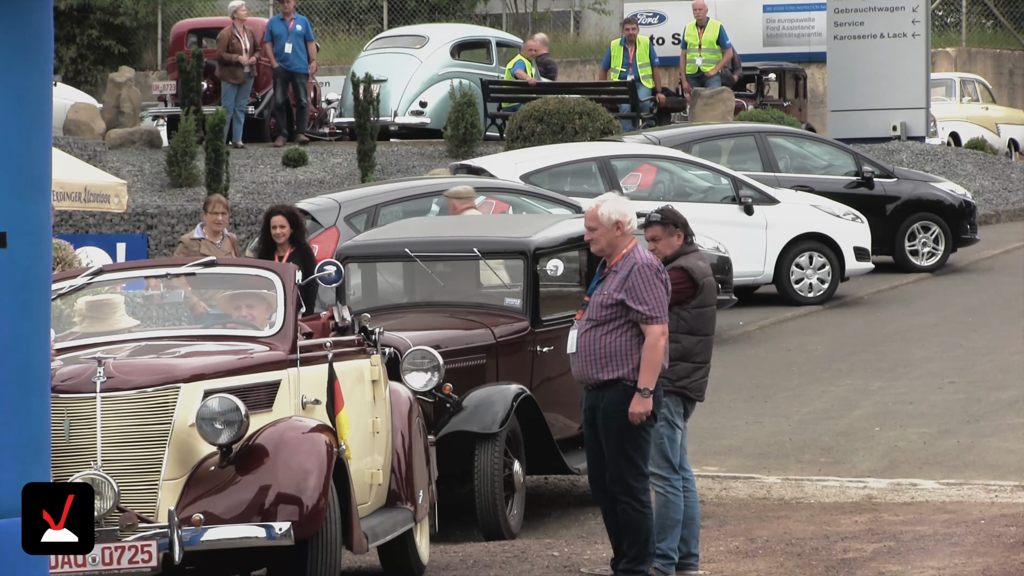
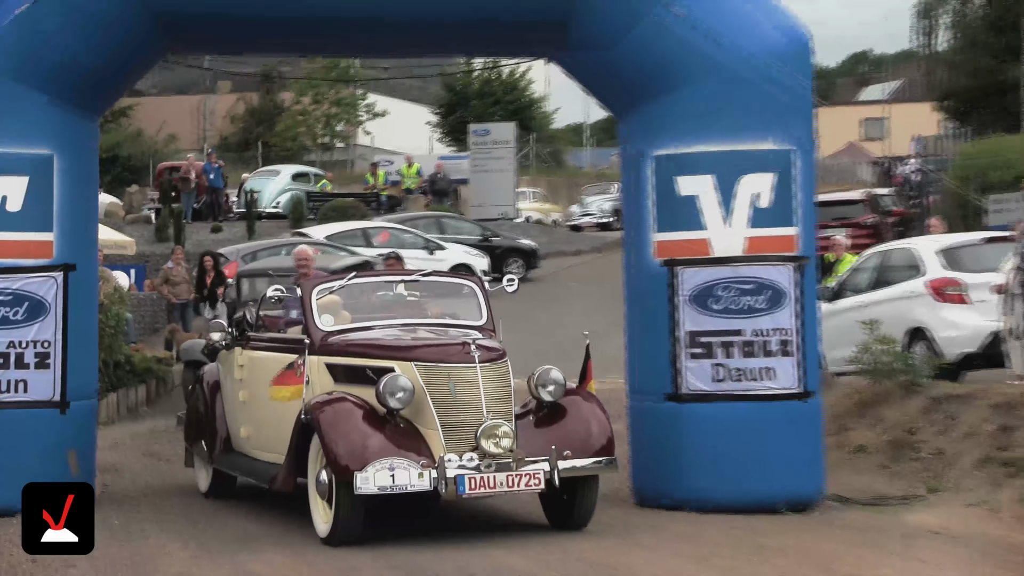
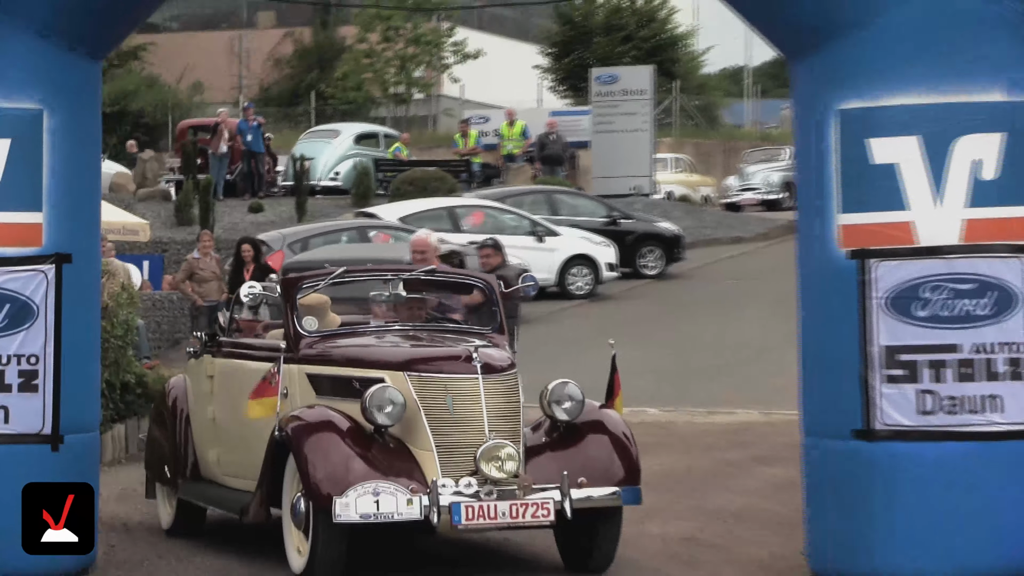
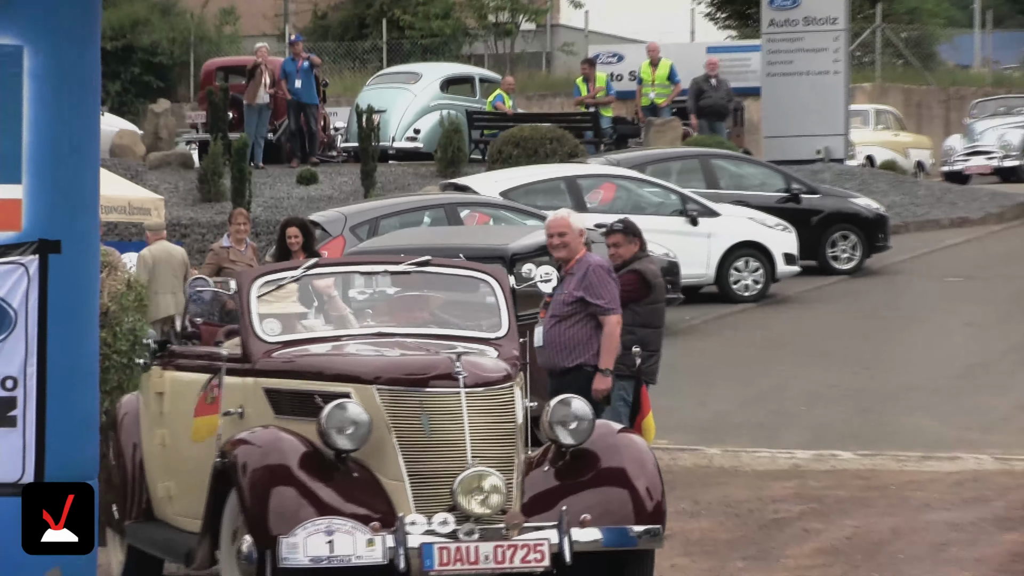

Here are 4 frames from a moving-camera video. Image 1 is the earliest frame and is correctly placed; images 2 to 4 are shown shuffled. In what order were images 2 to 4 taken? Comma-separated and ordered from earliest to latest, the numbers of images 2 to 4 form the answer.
4, 3, 2
